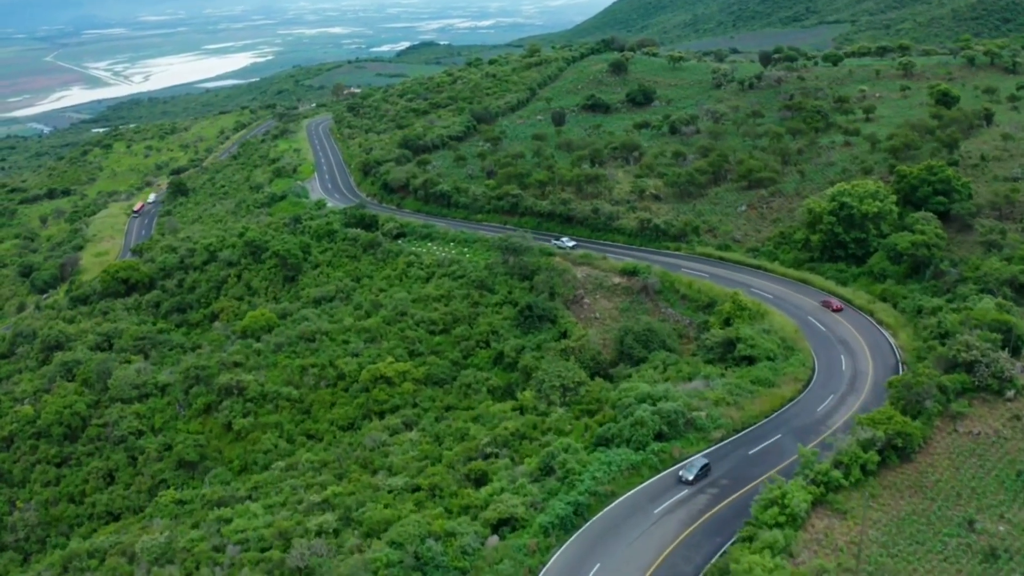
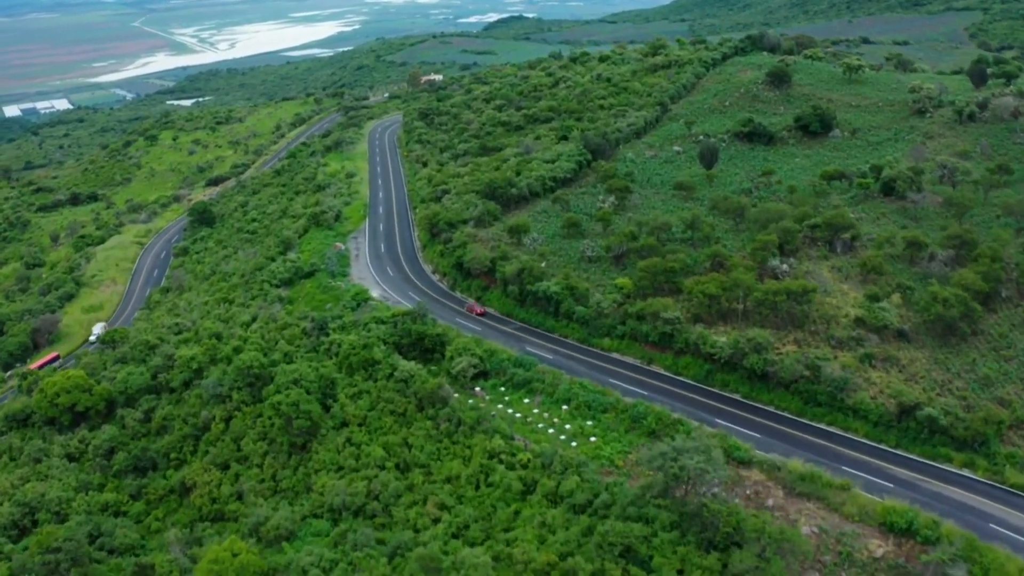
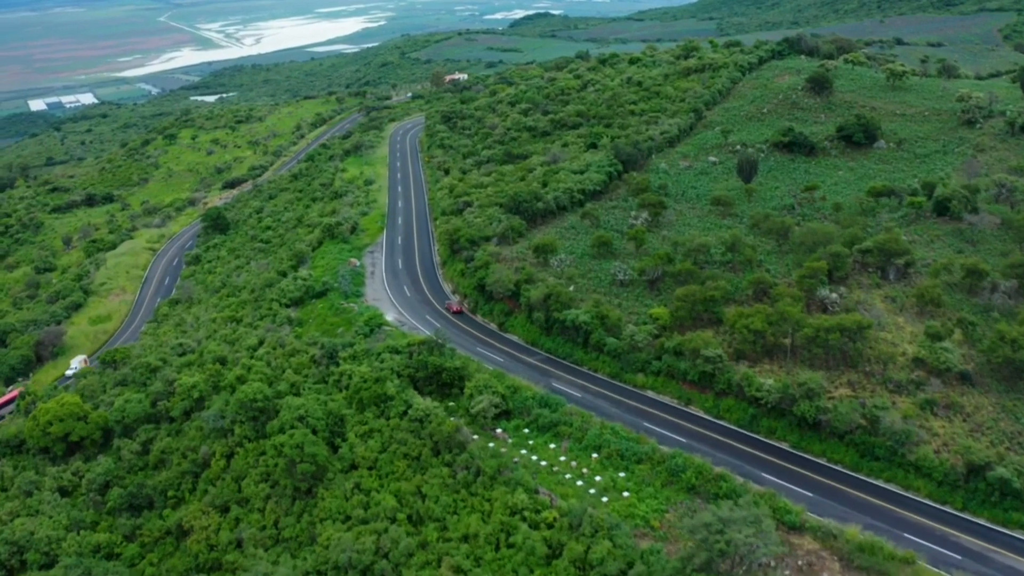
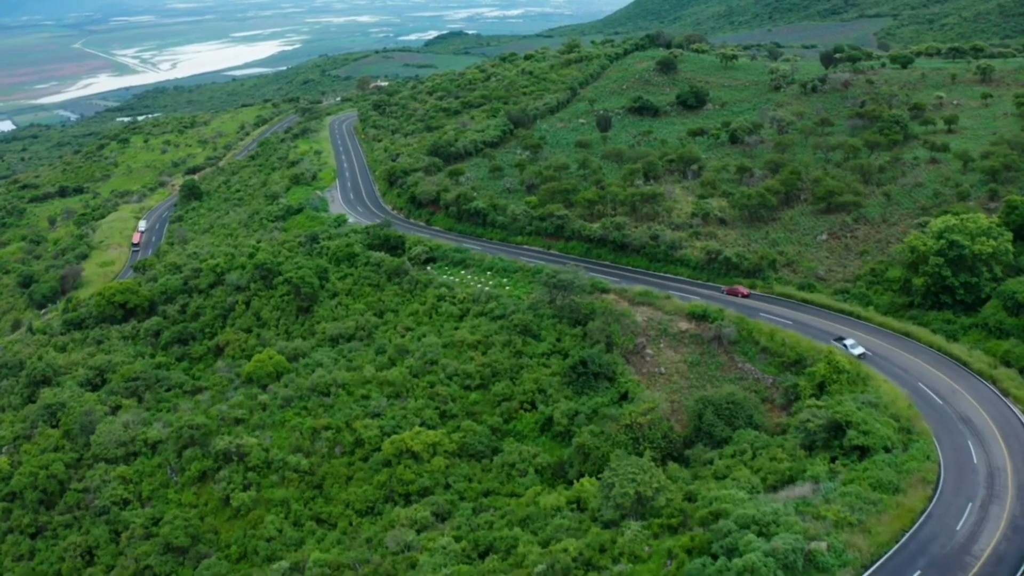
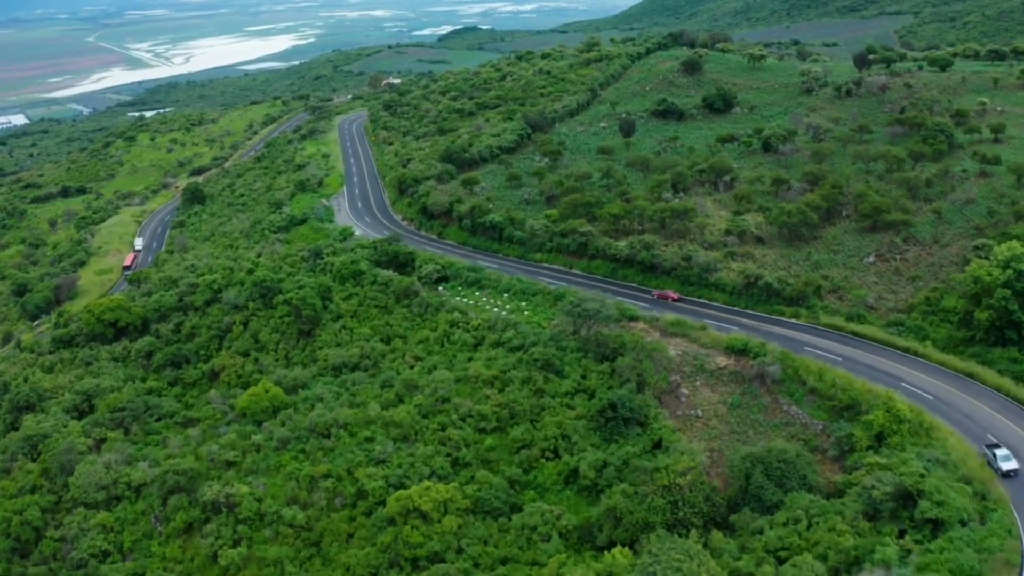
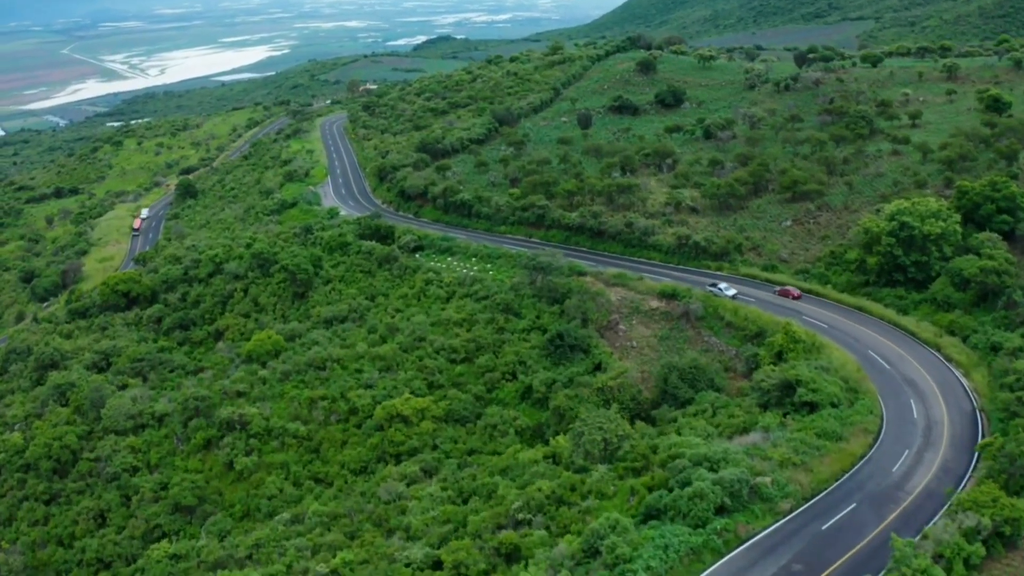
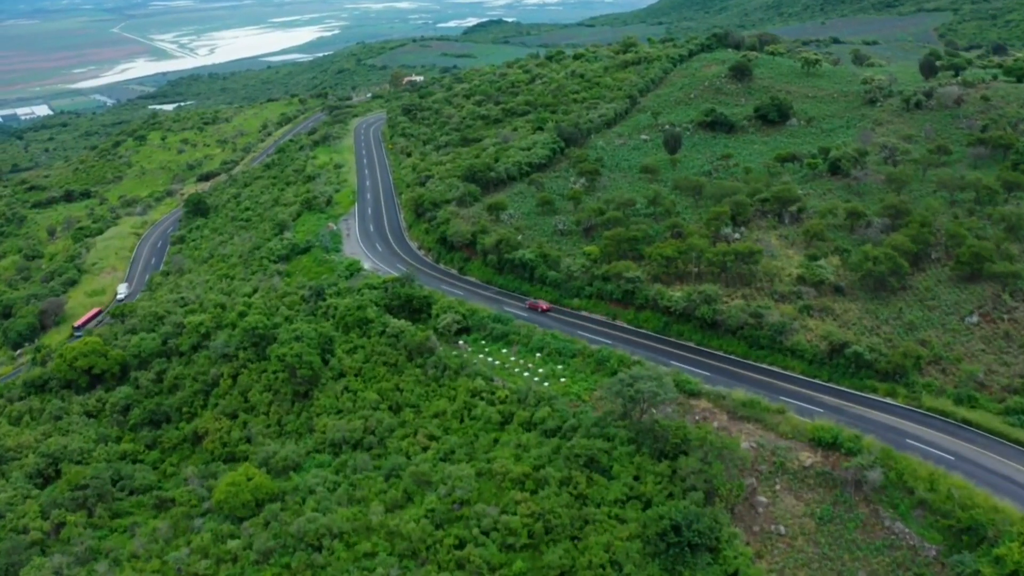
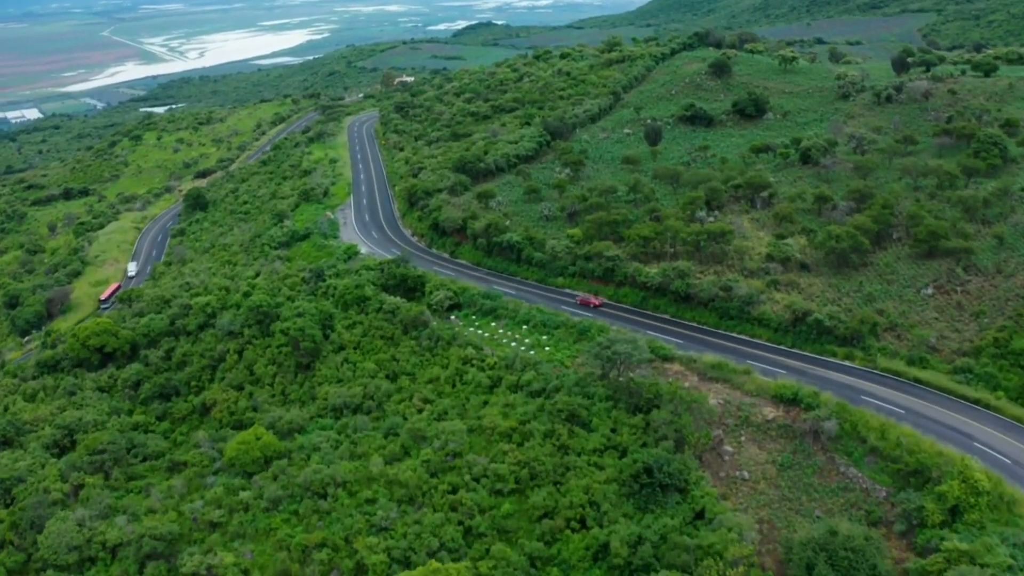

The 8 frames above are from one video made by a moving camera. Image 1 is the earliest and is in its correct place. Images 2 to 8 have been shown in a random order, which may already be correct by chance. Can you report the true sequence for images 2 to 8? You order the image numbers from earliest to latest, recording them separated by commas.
6, 4, 5, 8, 7, 2, 3
